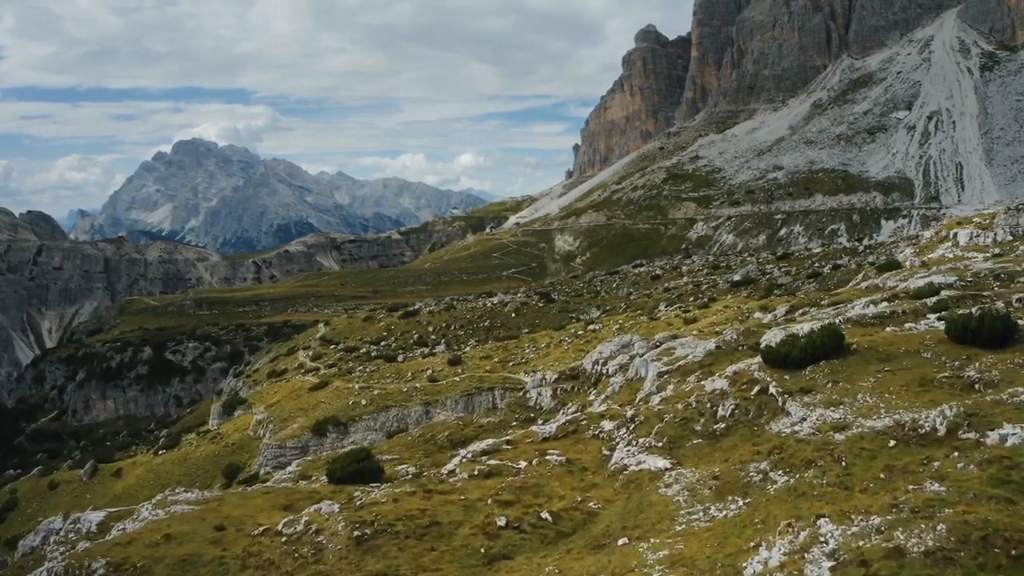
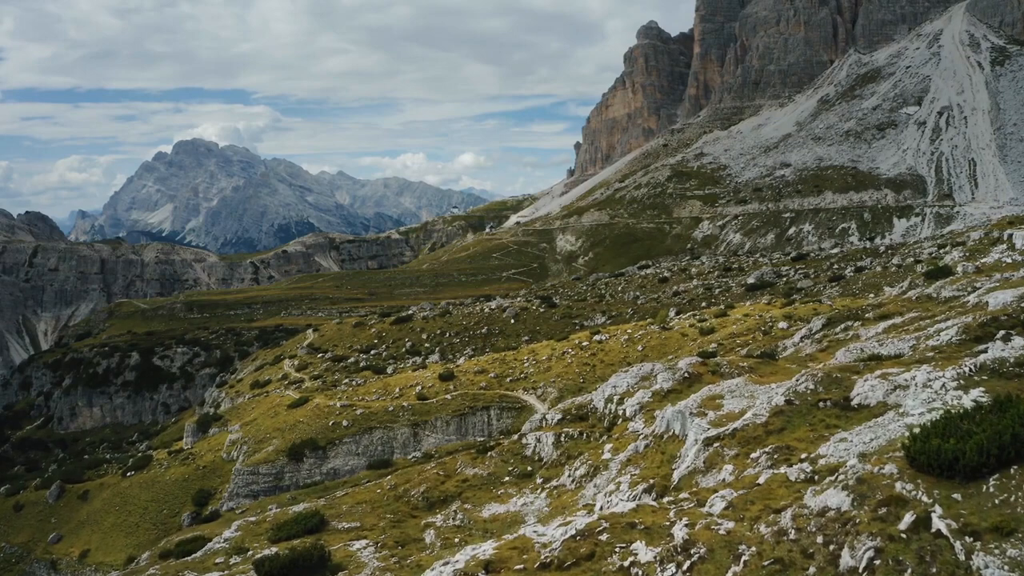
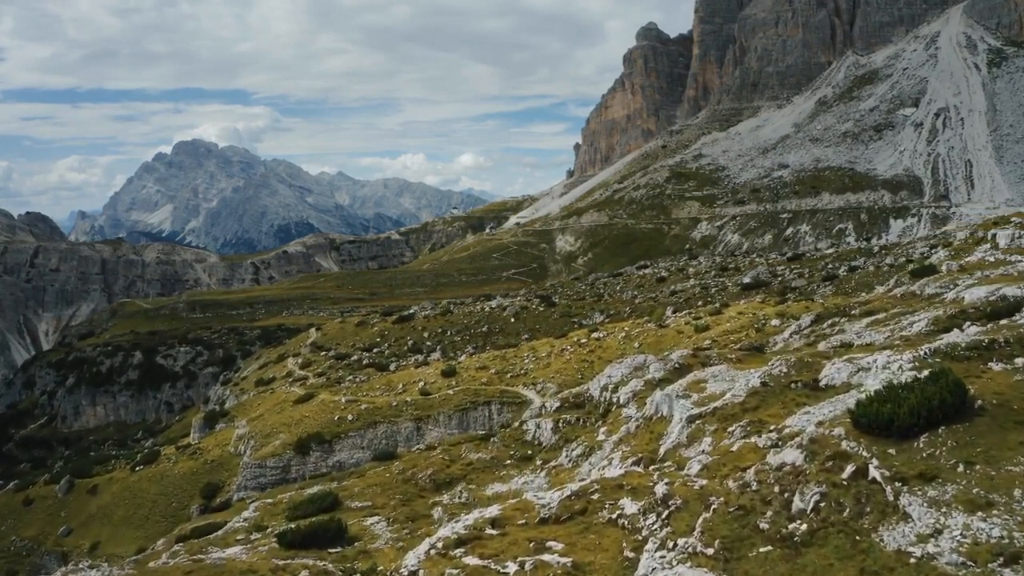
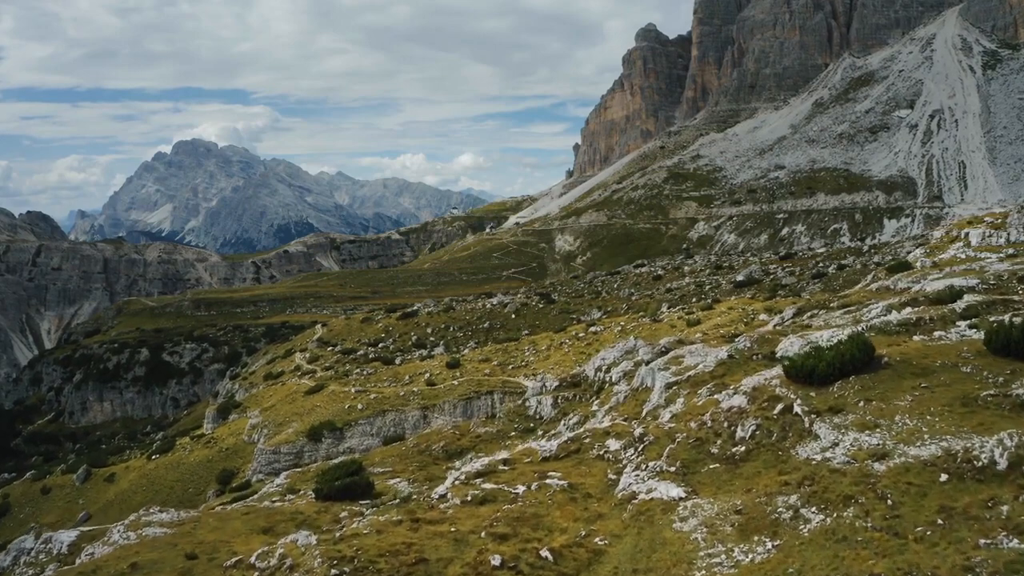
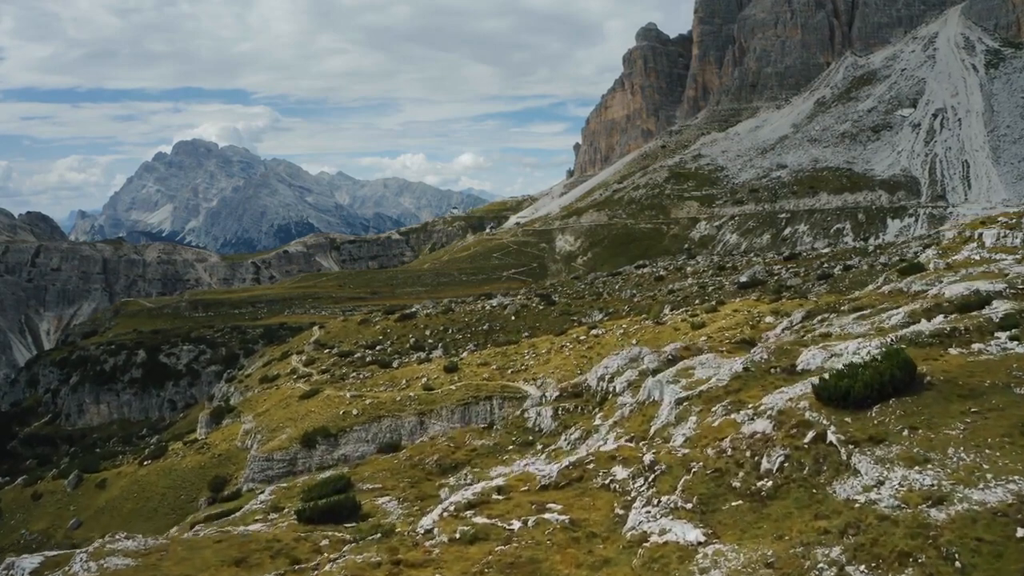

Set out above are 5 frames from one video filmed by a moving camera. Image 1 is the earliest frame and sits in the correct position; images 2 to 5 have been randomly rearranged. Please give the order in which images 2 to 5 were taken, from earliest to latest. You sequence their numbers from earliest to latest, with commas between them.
4, 5, 3, 2
